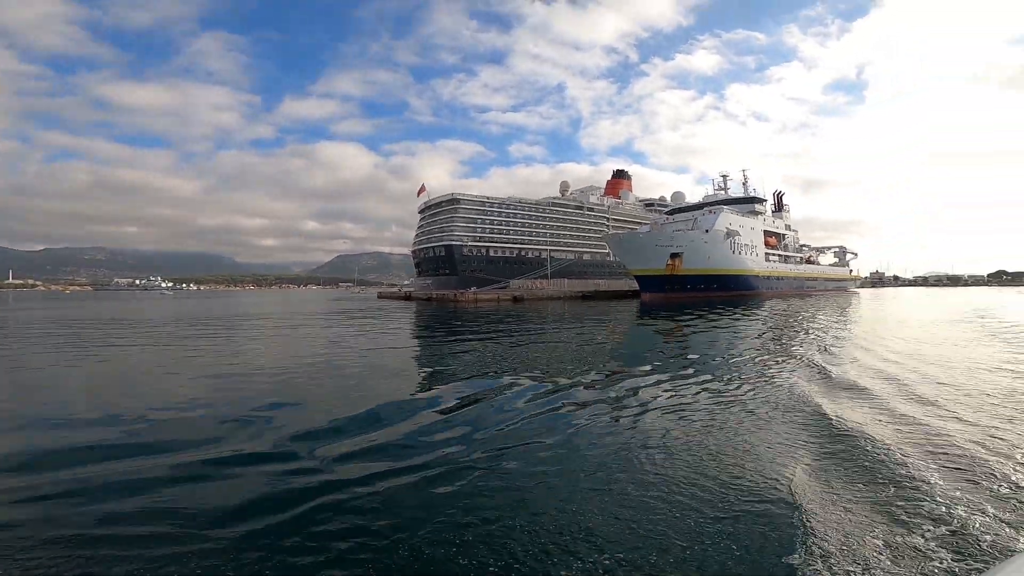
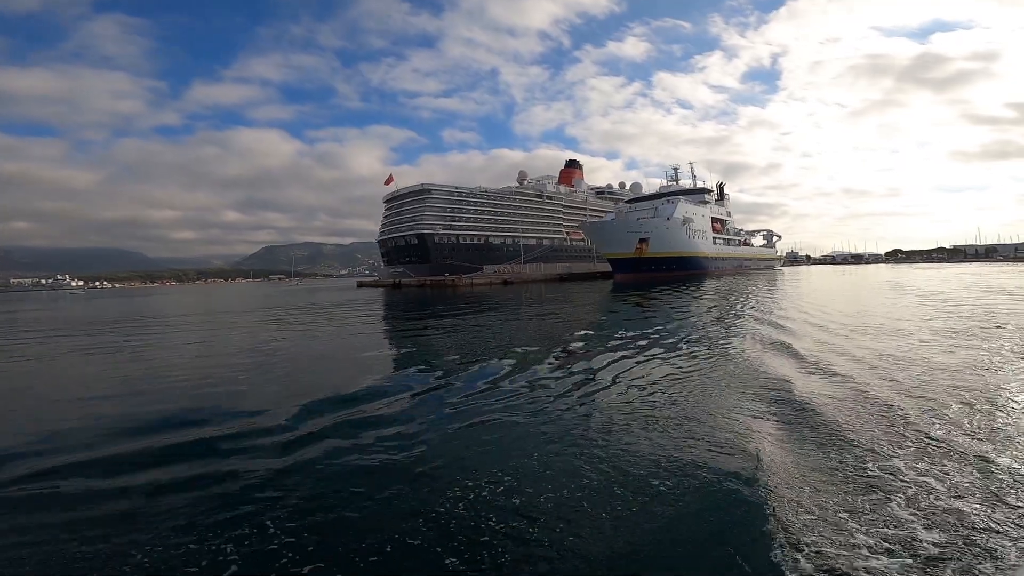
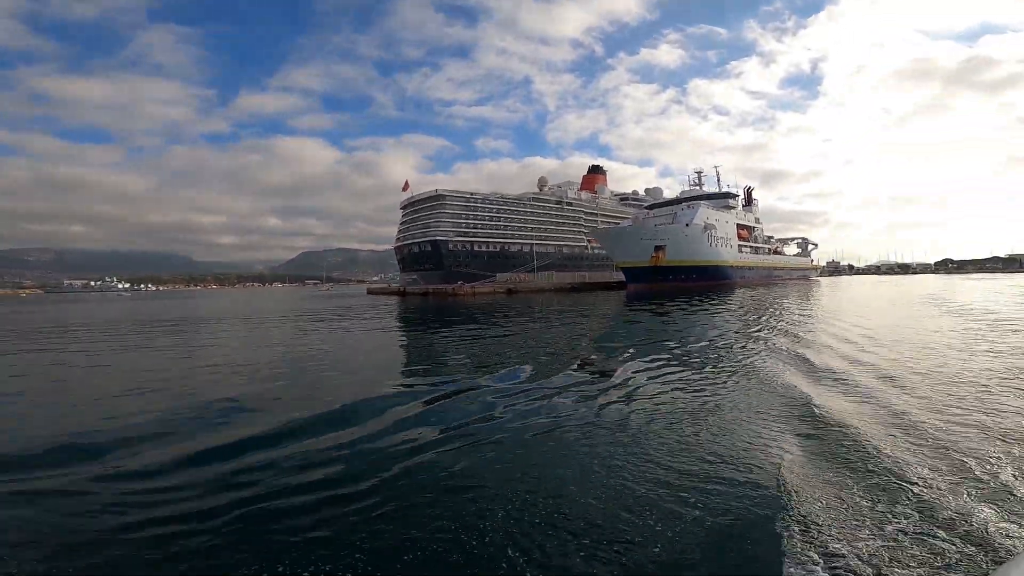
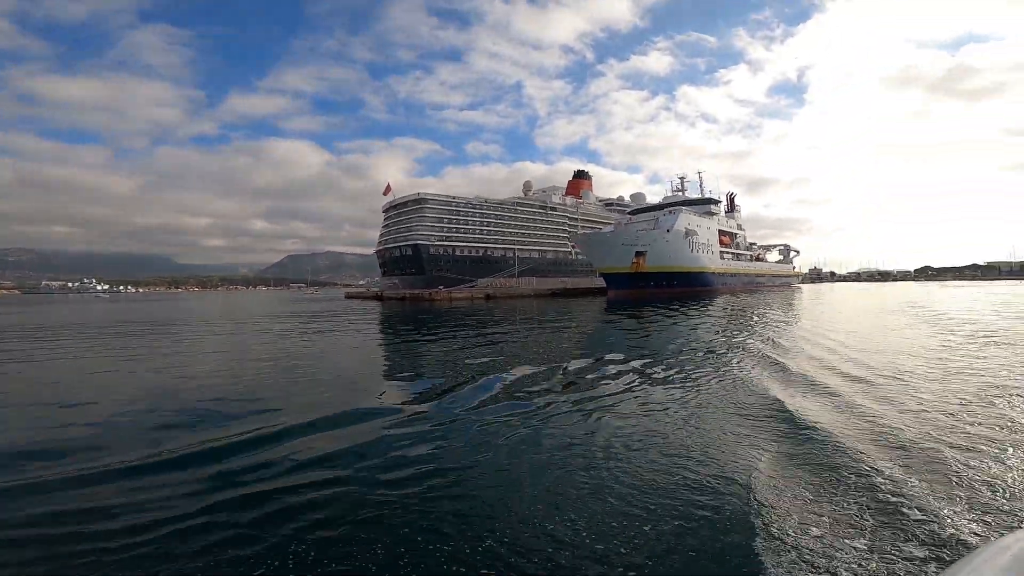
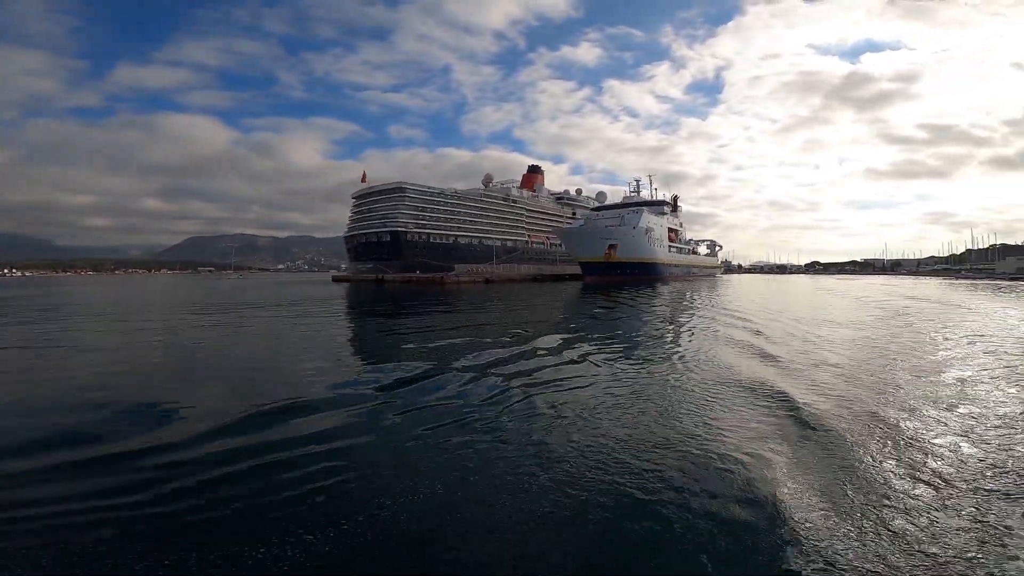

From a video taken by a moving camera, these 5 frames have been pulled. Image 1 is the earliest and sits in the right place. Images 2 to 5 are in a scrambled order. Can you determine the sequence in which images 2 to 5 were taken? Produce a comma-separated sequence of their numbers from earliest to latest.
4, 3, 2, 5
